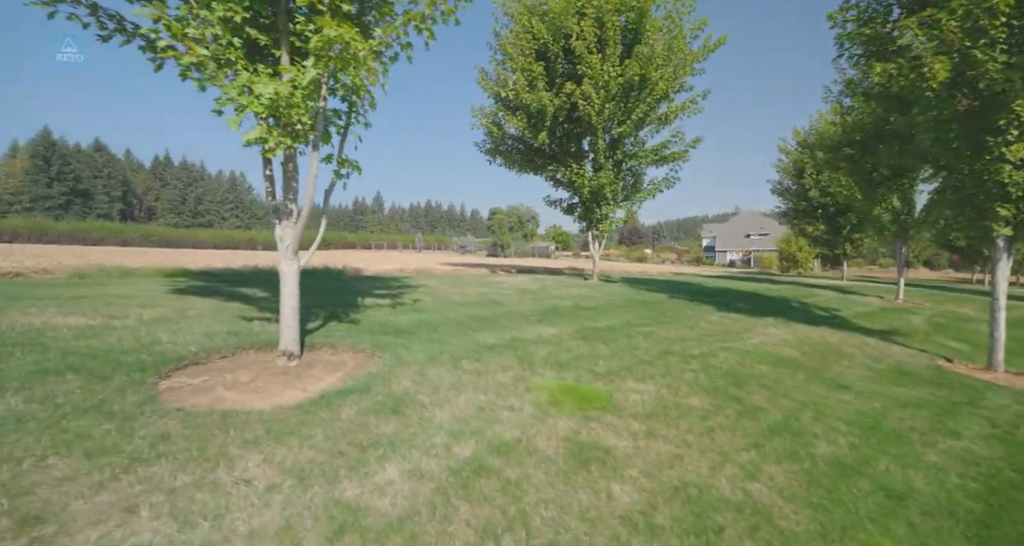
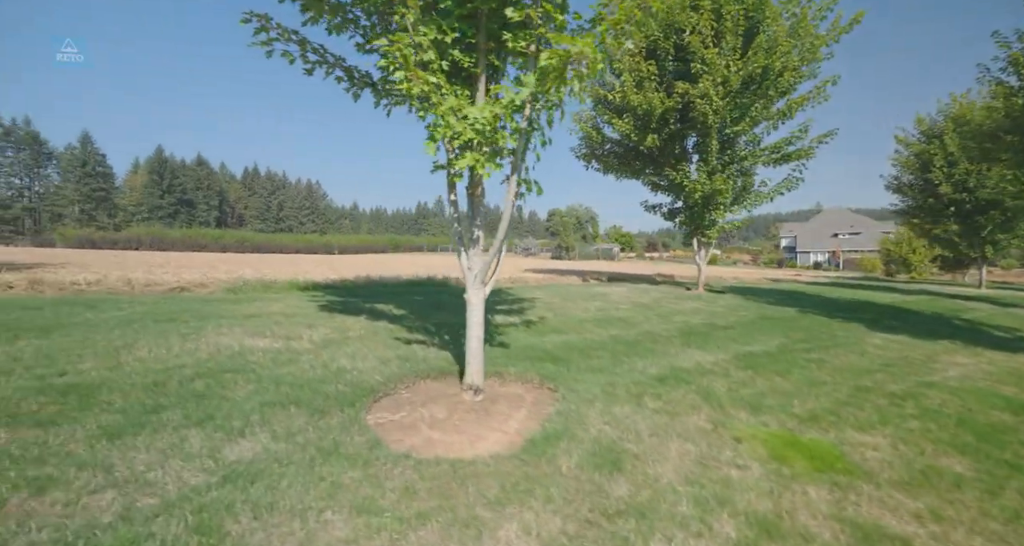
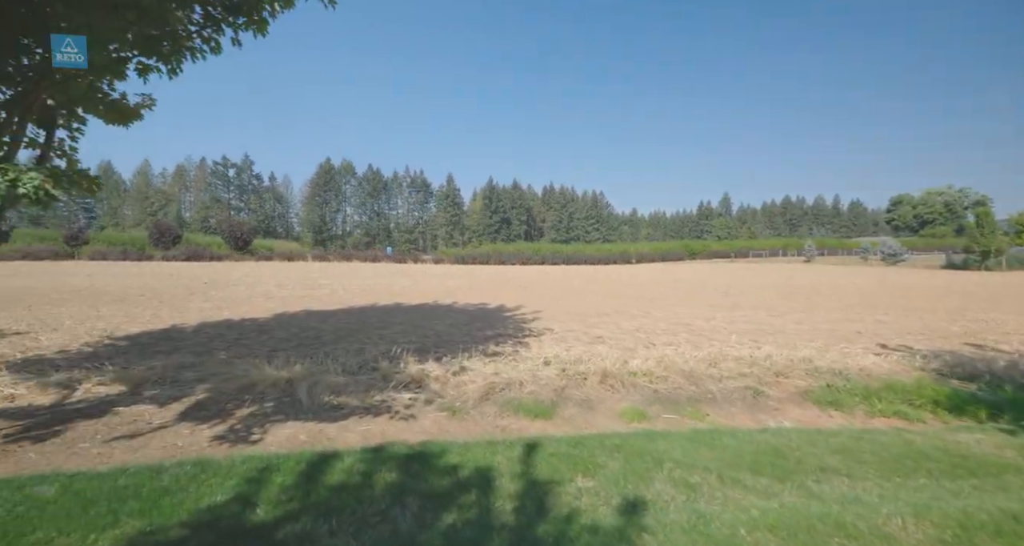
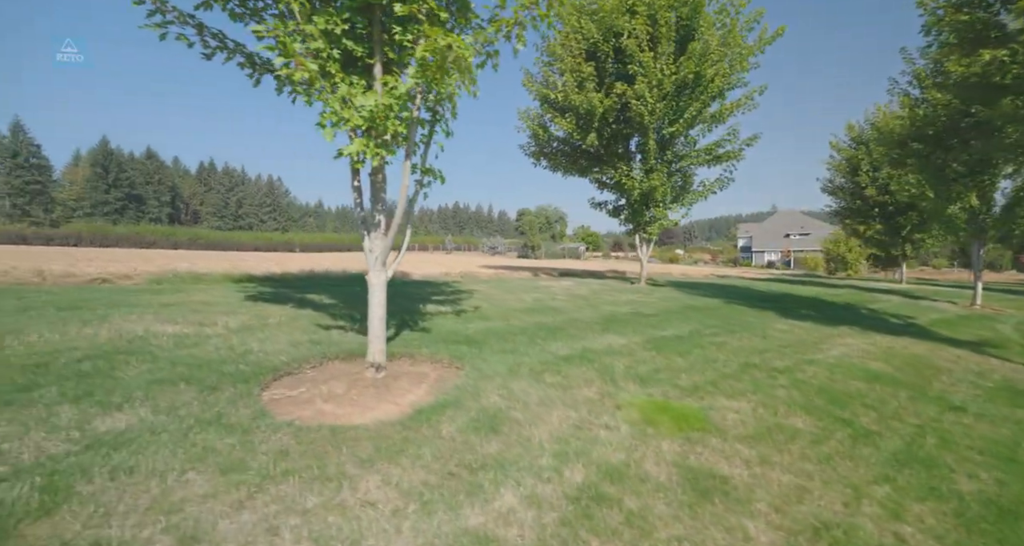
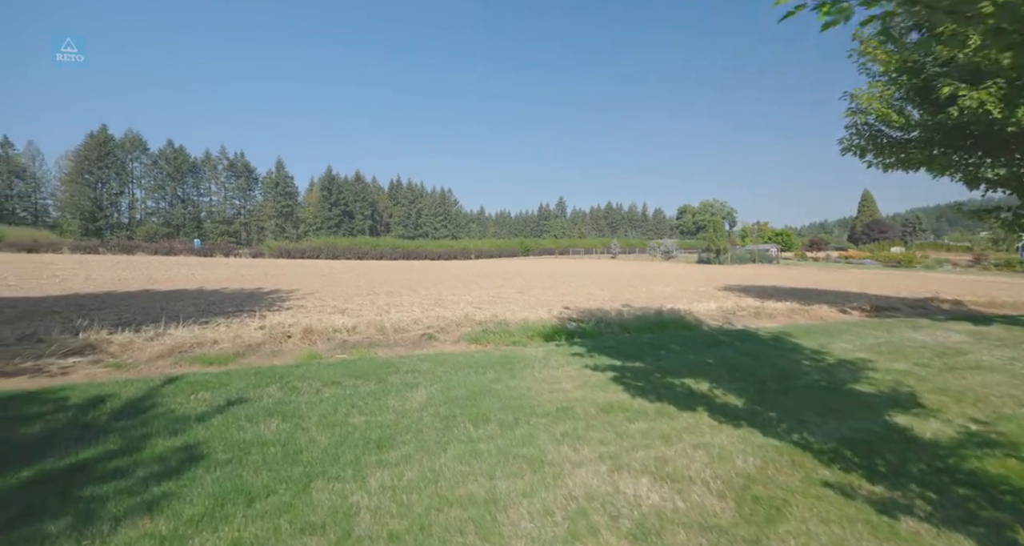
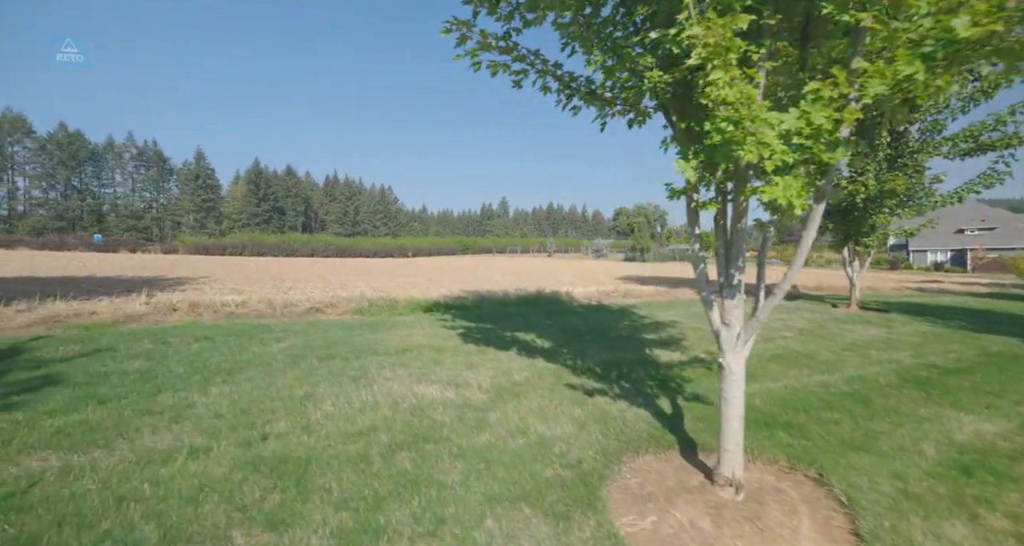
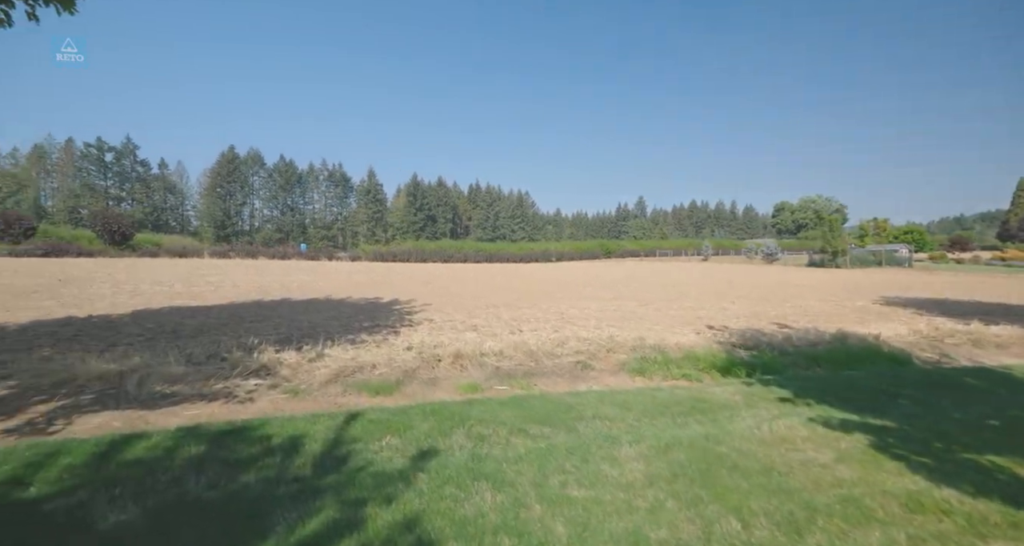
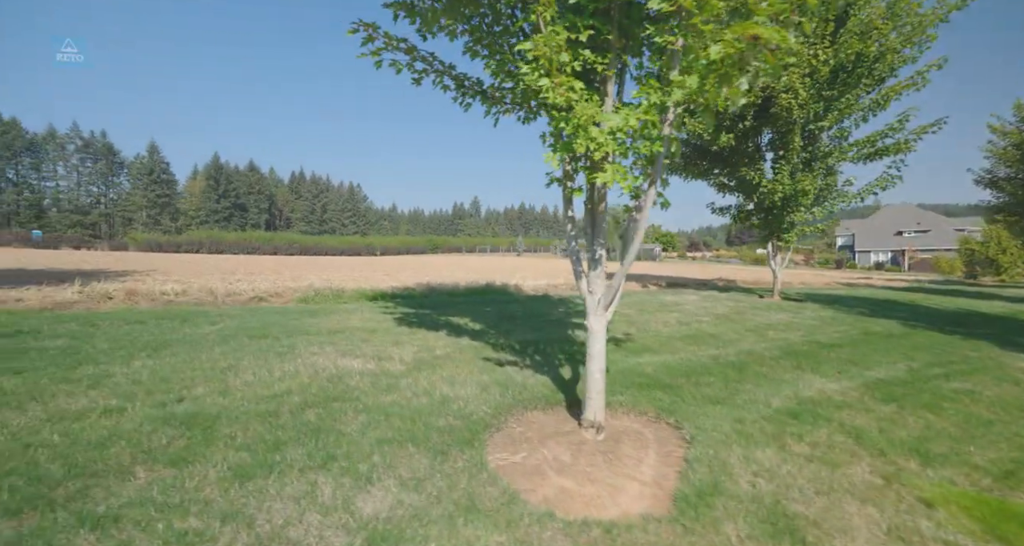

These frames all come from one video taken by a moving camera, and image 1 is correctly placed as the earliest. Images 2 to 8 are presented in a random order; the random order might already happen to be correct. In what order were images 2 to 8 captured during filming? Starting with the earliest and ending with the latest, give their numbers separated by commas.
4, 2, 8, 6, 5, 7, 3
